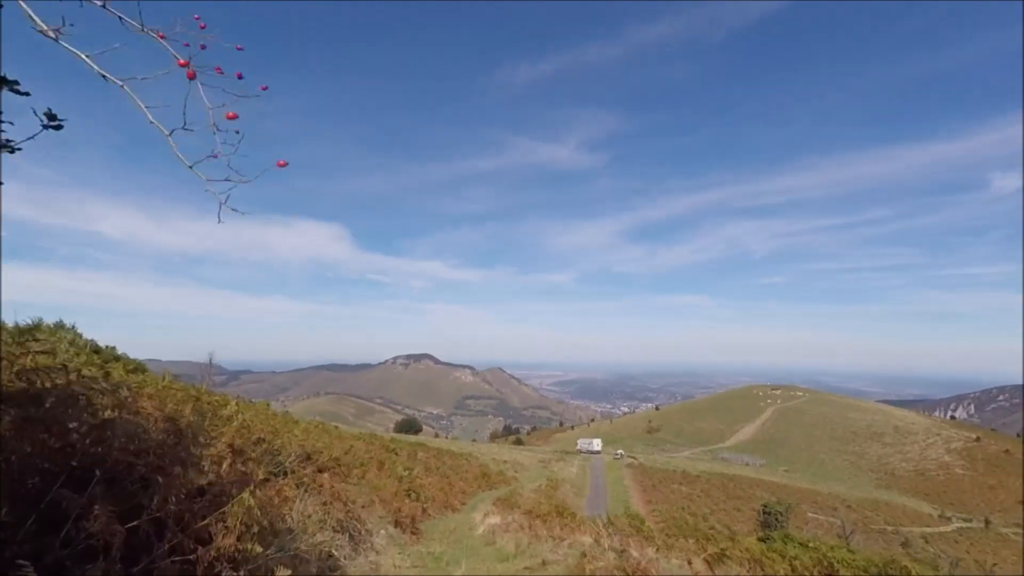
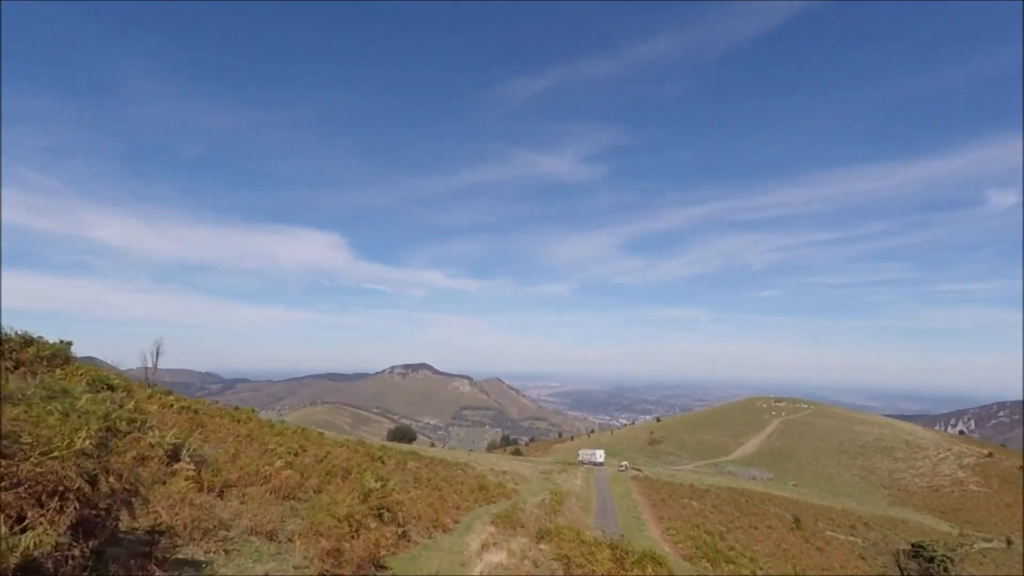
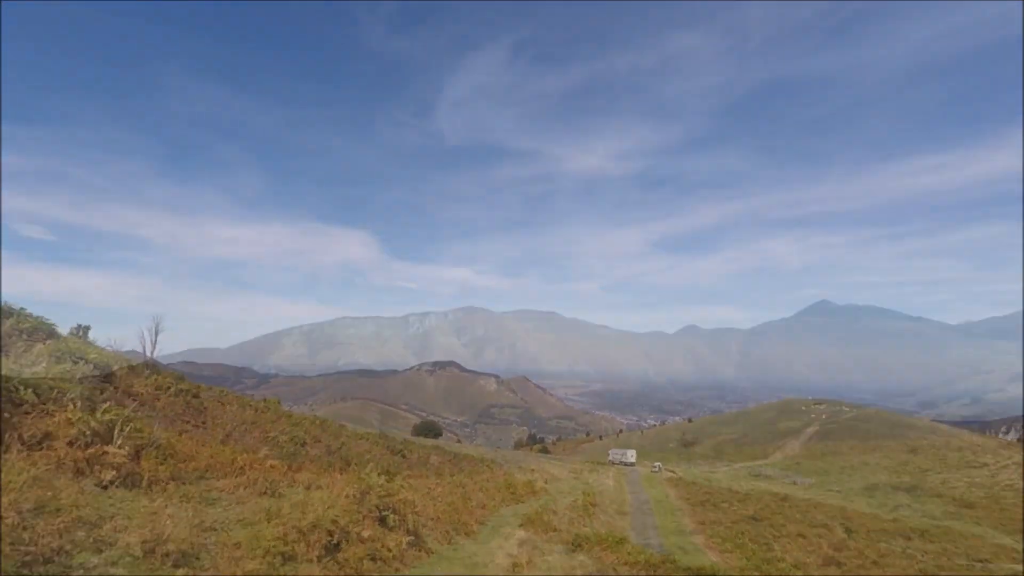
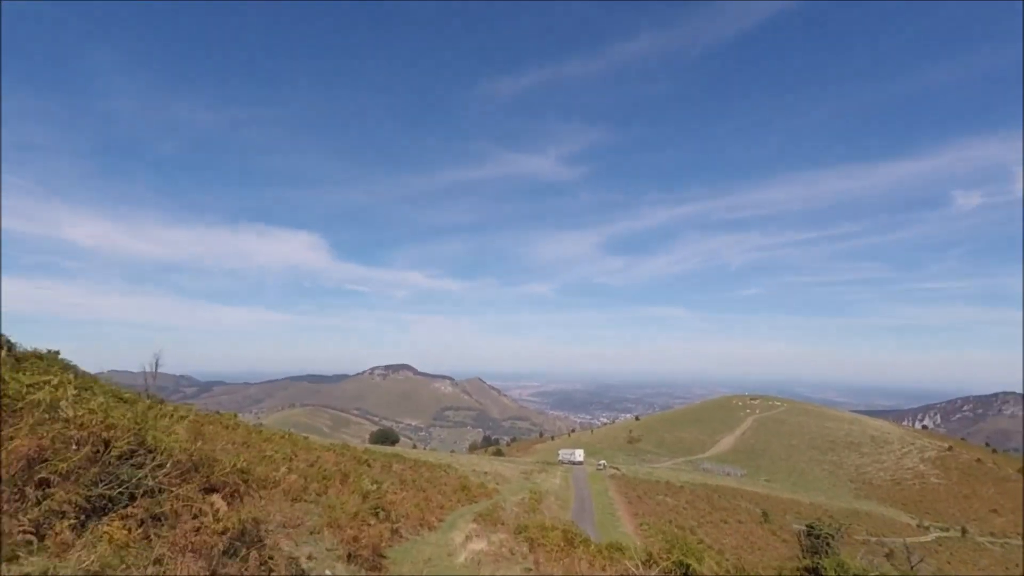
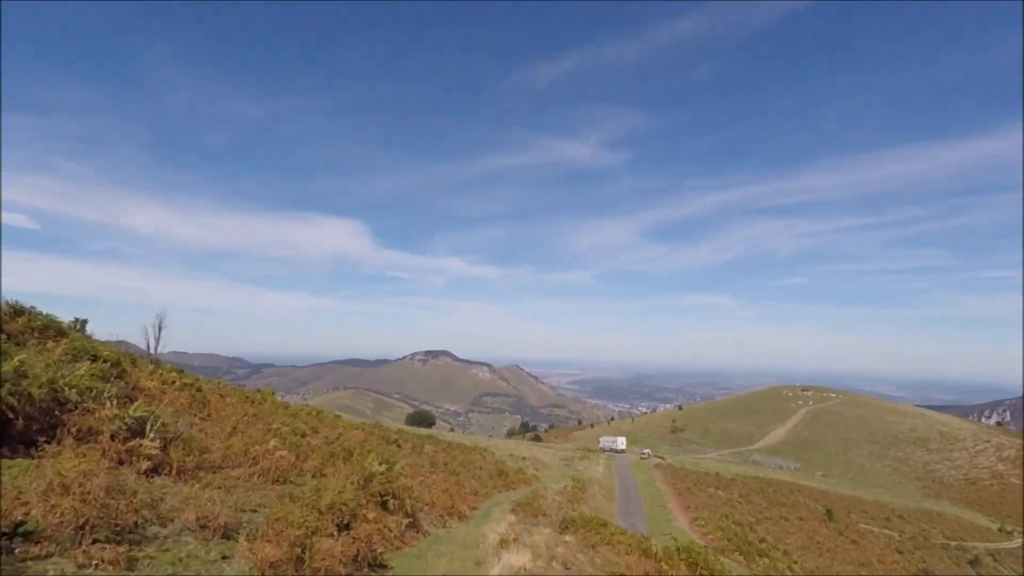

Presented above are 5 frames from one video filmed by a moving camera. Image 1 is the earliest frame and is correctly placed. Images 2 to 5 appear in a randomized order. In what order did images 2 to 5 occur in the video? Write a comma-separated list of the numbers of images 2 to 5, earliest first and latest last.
4, 2, 5, 3
